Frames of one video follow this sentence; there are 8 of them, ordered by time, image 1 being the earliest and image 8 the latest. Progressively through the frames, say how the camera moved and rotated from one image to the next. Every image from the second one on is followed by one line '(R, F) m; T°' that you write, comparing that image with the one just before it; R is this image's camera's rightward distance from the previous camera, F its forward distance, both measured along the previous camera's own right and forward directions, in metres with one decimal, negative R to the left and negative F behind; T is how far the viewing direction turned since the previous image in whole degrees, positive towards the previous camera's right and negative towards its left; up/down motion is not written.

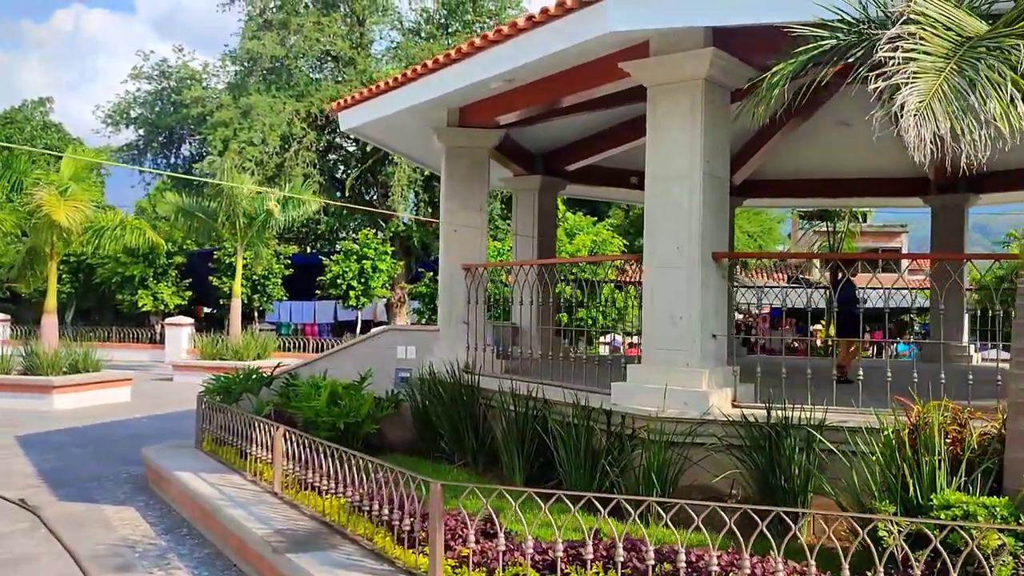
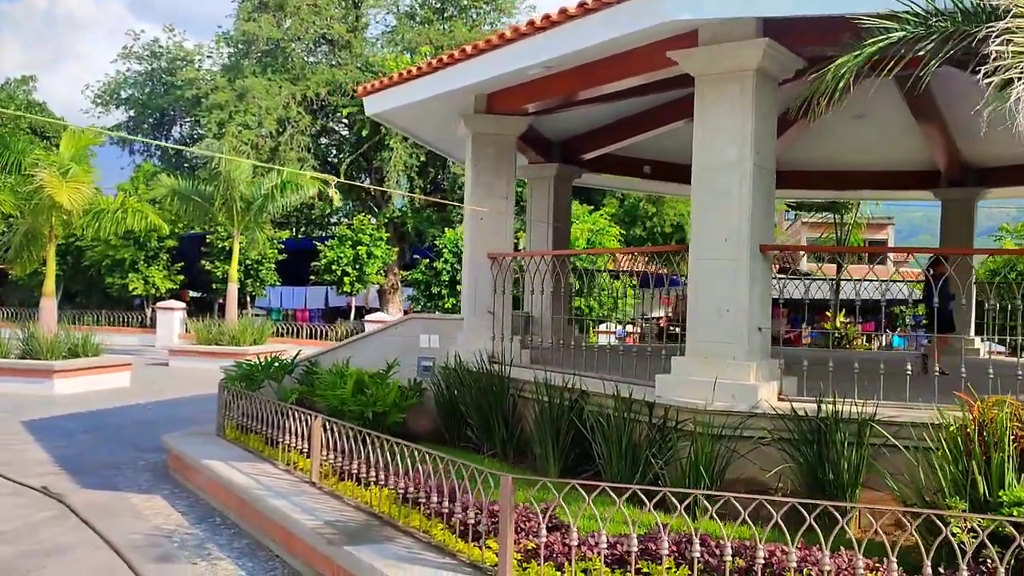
(-0.4, +0.1) m; +1°
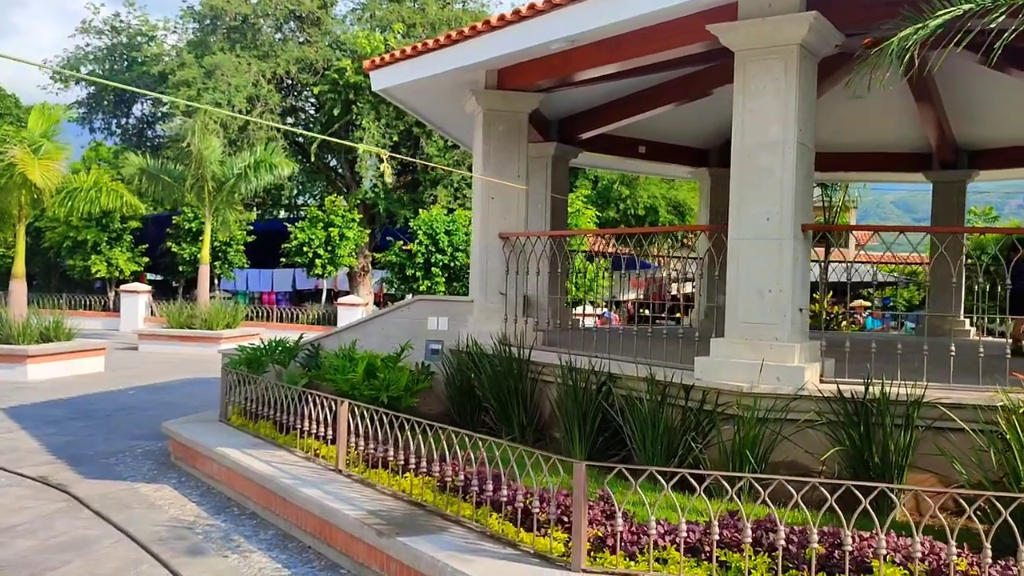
(-0.5, +0.2) m; +3°
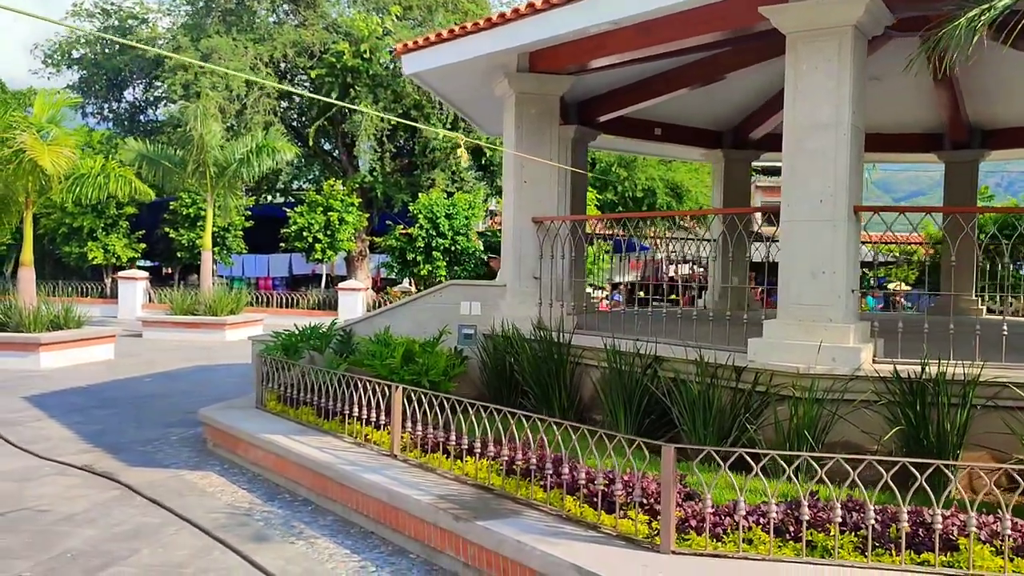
(-0.4, 0.0) m; +1°
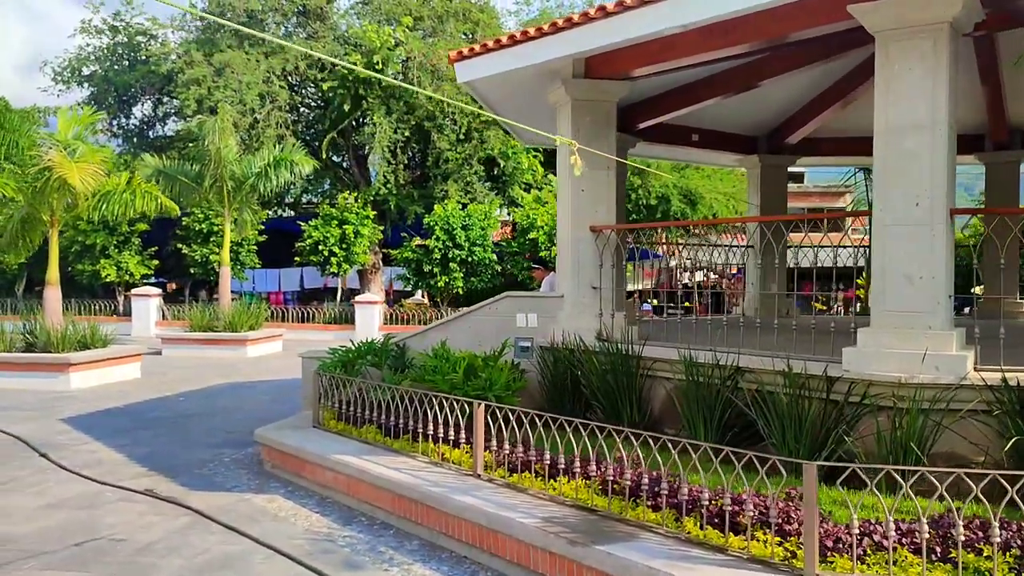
(-0.5, +0.2) m; 0°
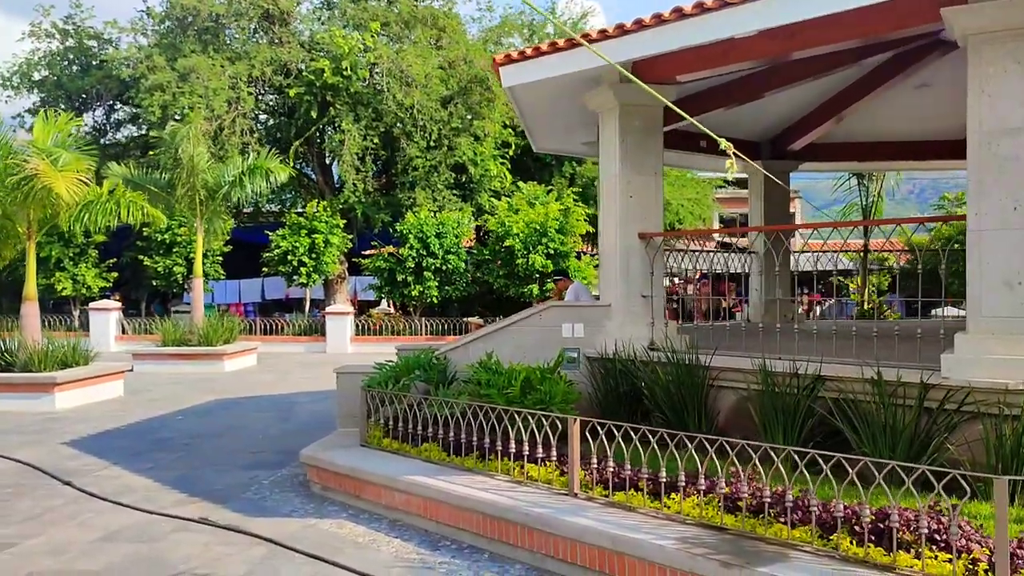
(-0.9, +0.2) m; +4°
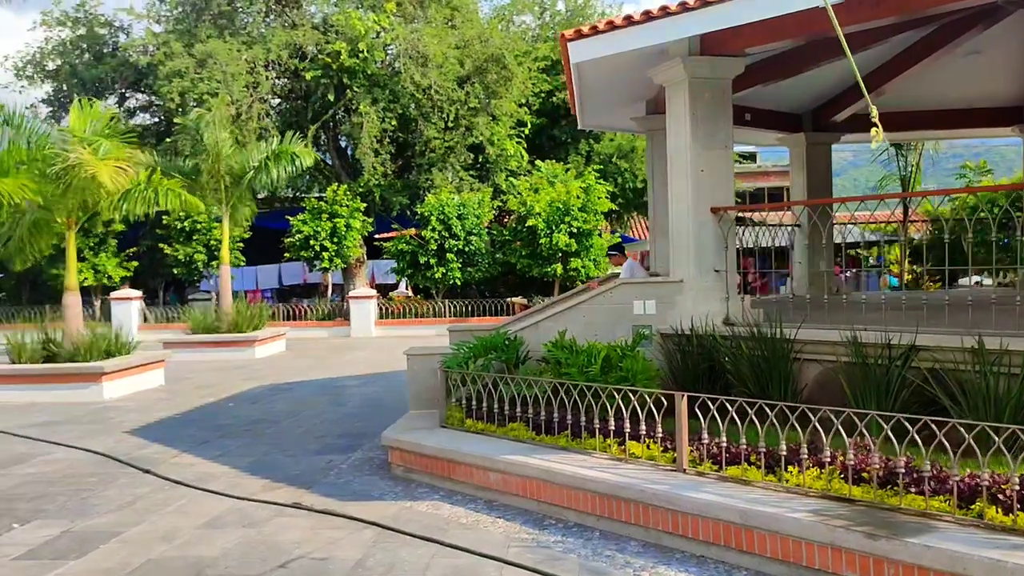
(-0.6, 0.0) m; 0°
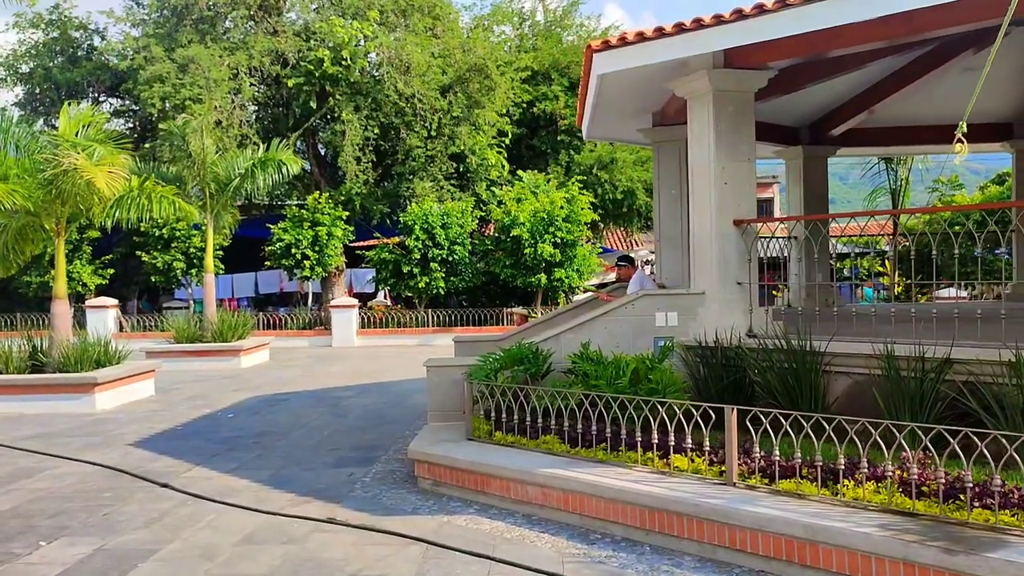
(-0.5, +0.1) m; +2°
